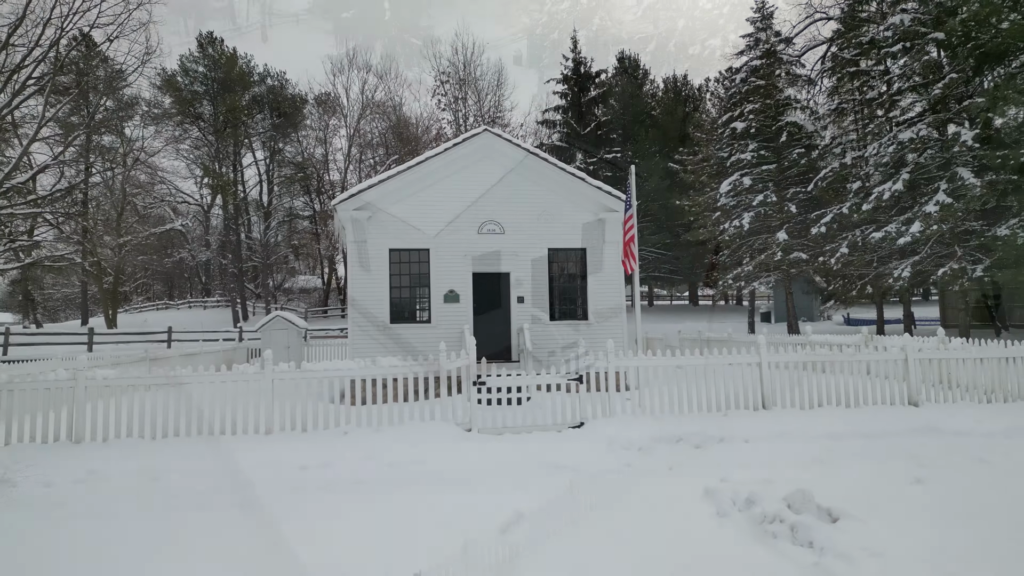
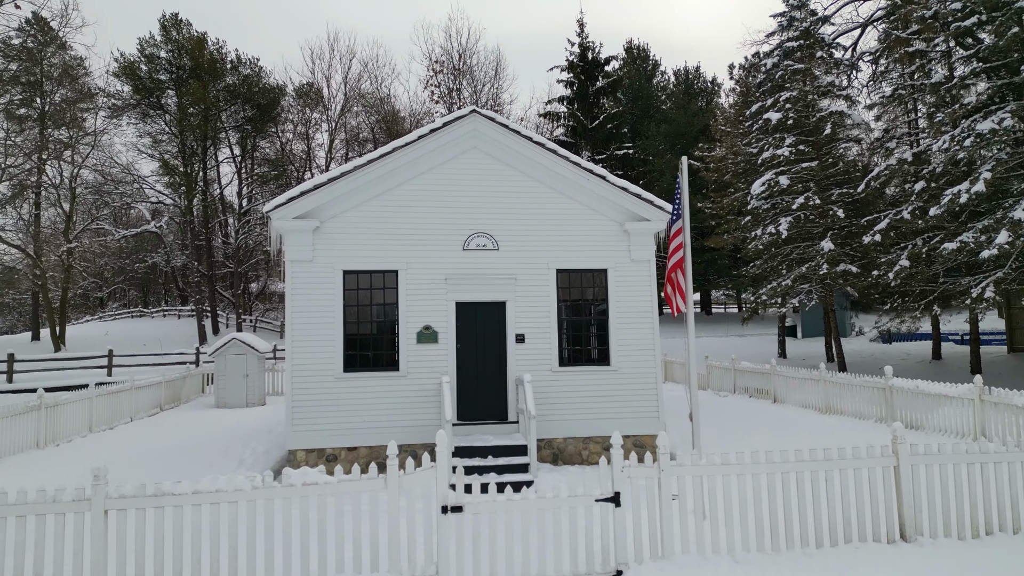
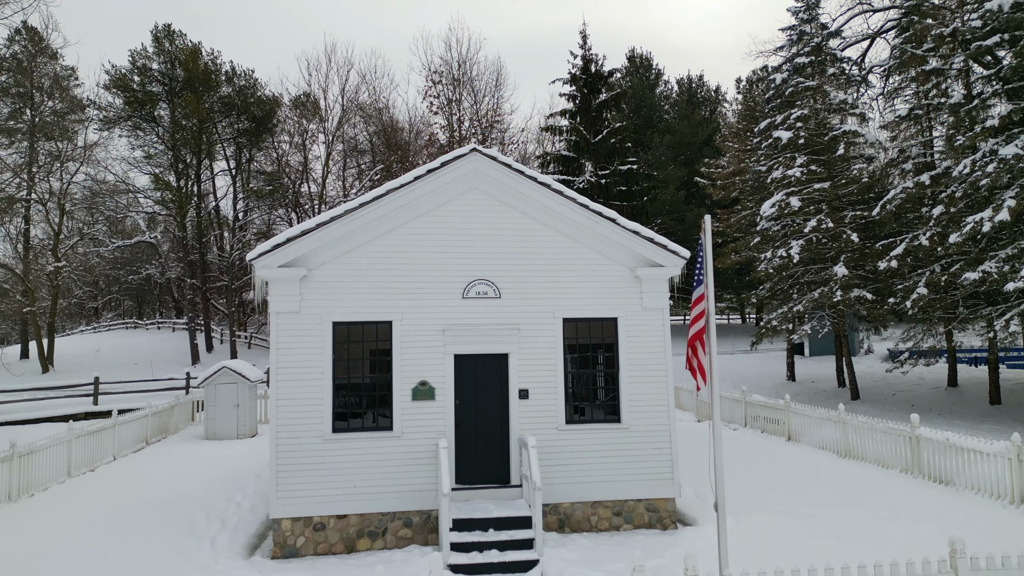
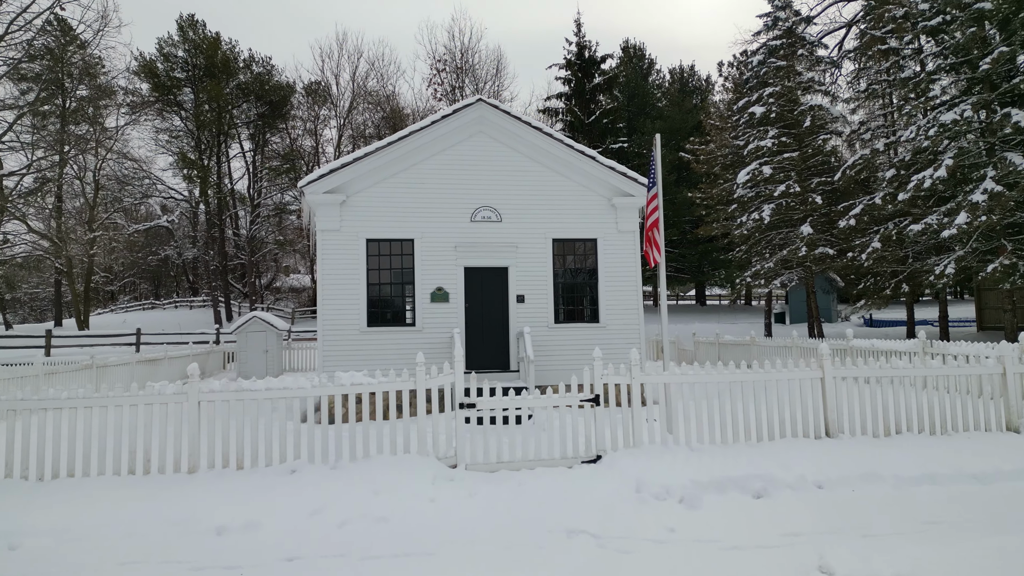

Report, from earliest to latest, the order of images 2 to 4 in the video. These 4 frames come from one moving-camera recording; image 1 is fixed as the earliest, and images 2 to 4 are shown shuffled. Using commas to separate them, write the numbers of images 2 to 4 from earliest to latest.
4, 2, 3
